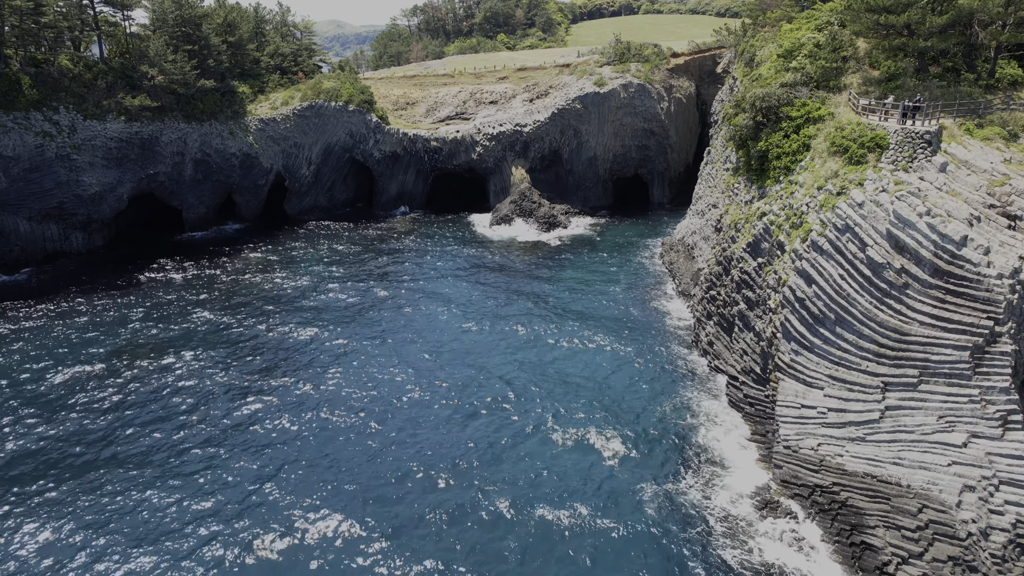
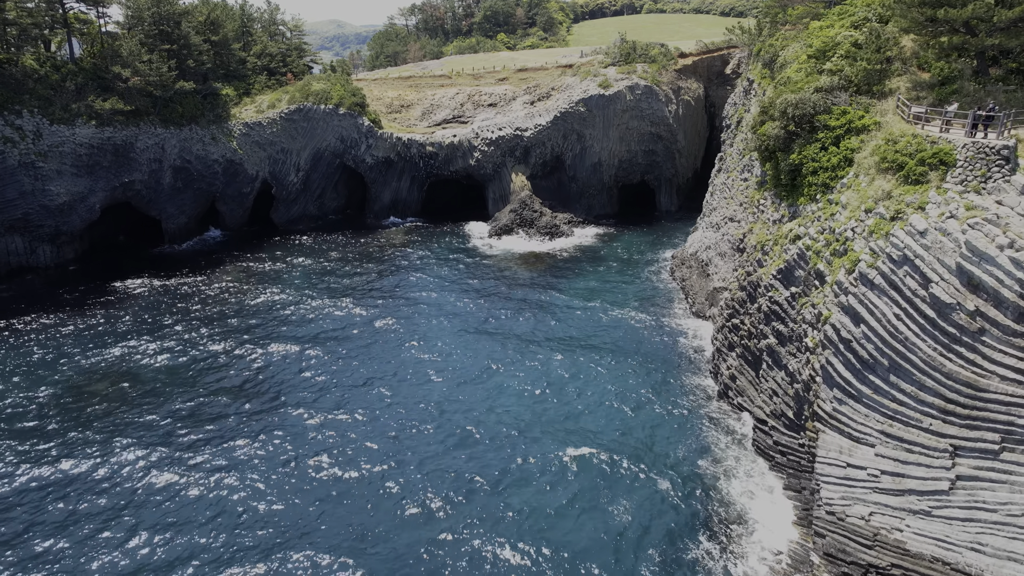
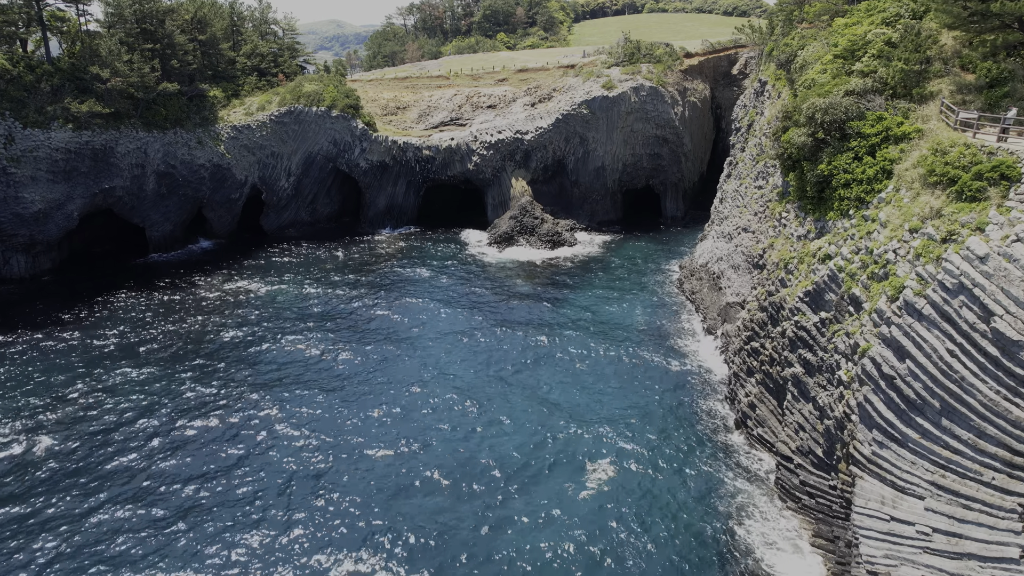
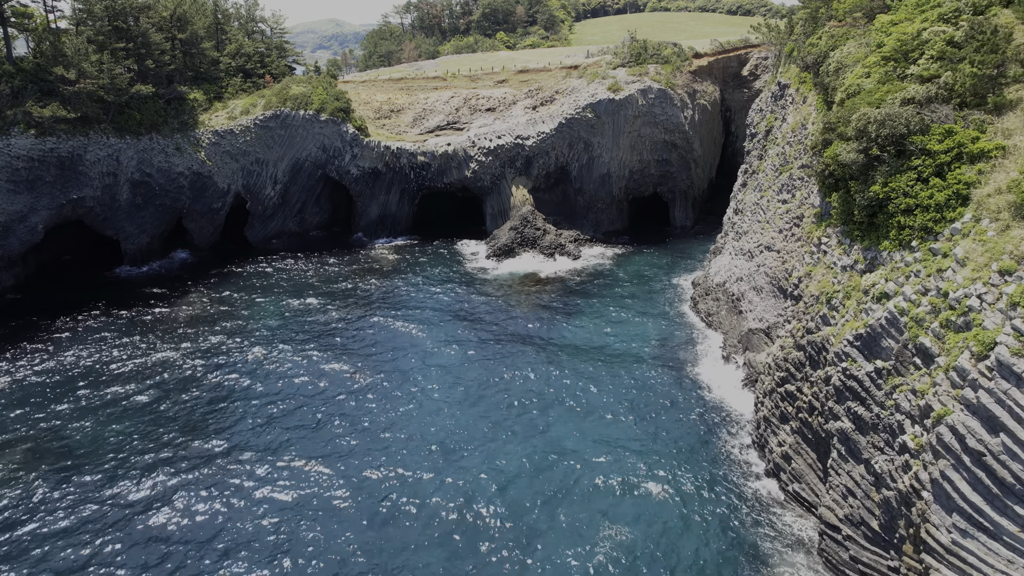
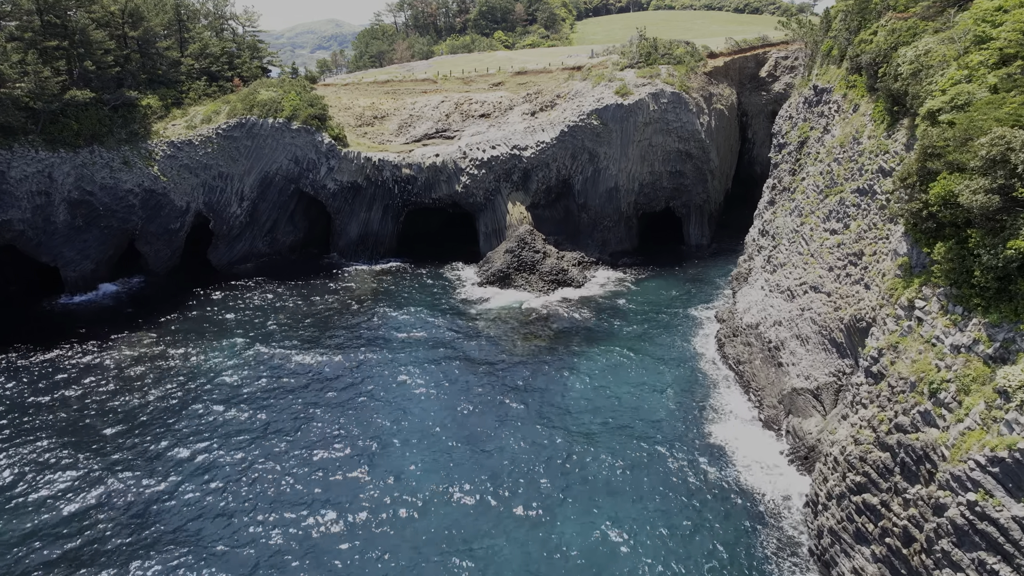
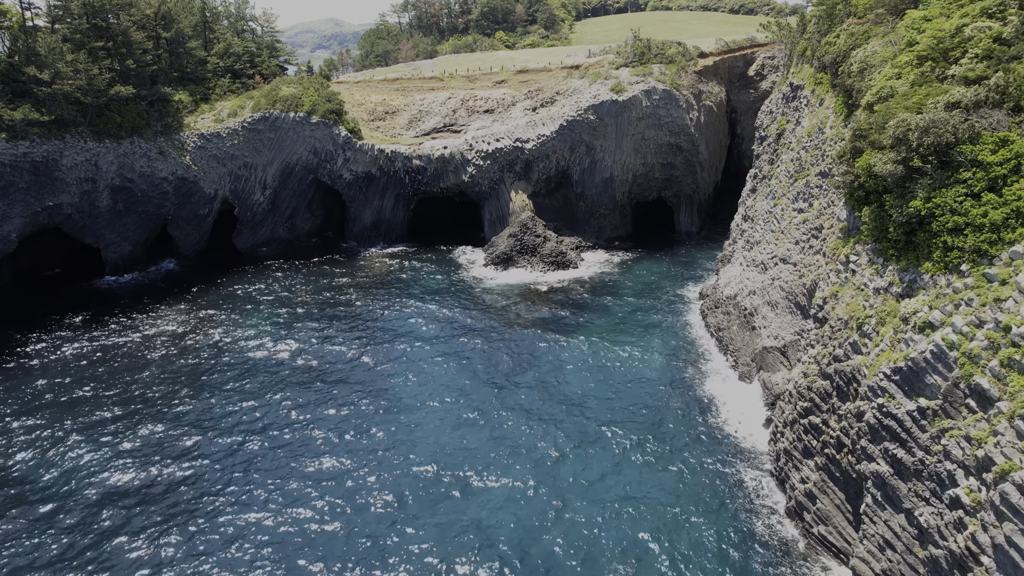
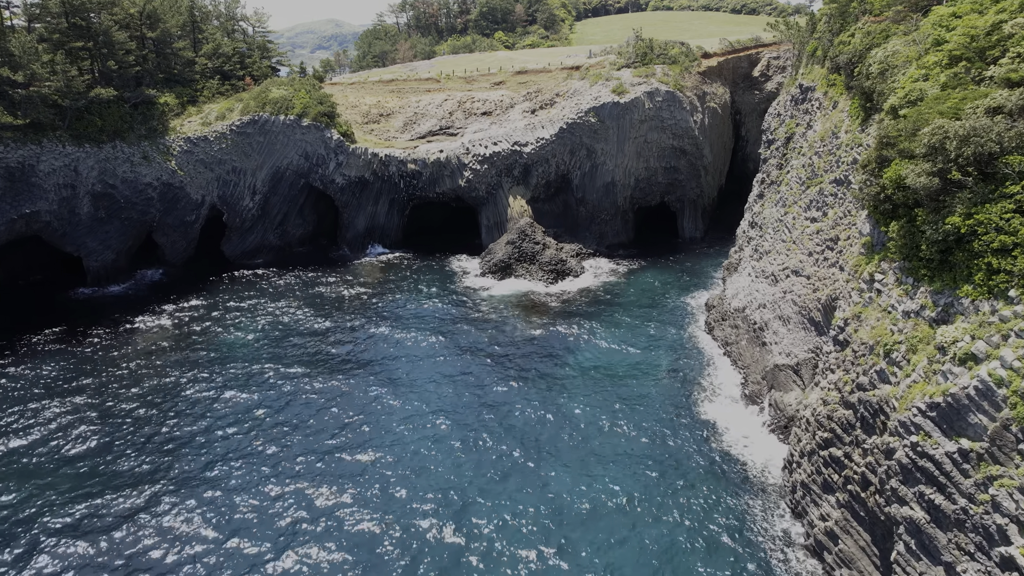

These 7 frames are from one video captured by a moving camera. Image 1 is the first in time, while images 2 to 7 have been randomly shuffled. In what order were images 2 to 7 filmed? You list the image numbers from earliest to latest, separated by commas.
2, 3, 4, 6, 7, 5
